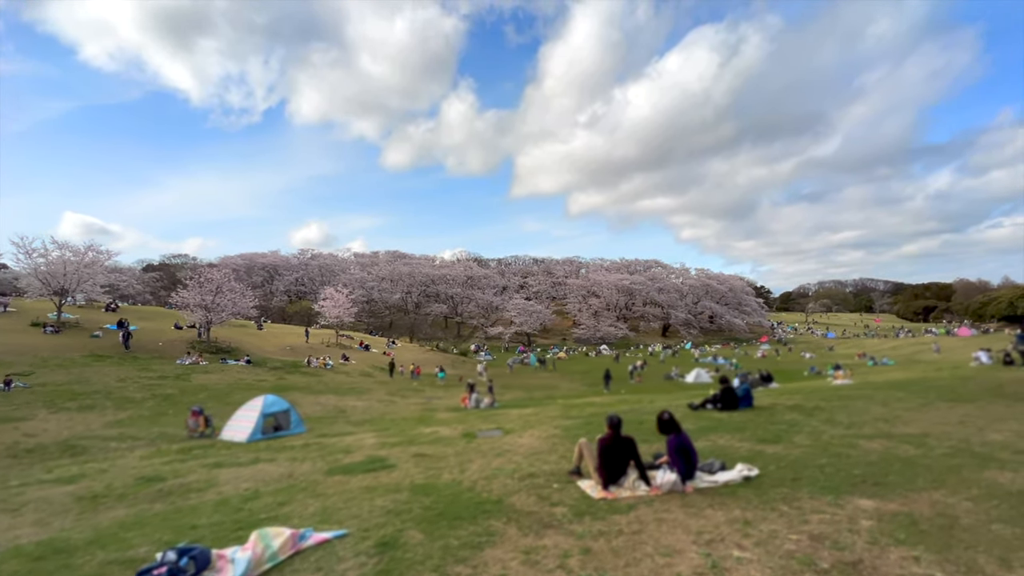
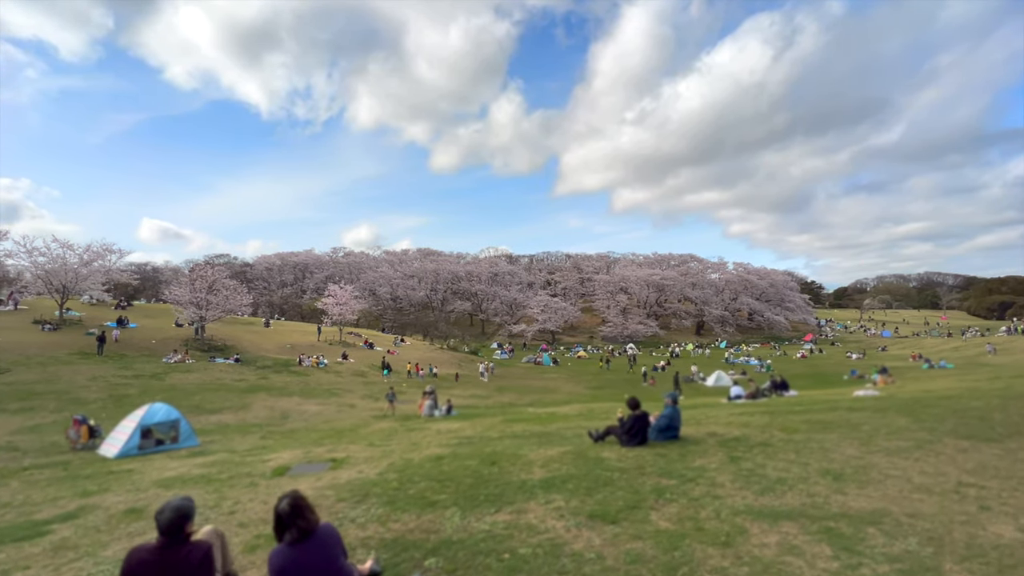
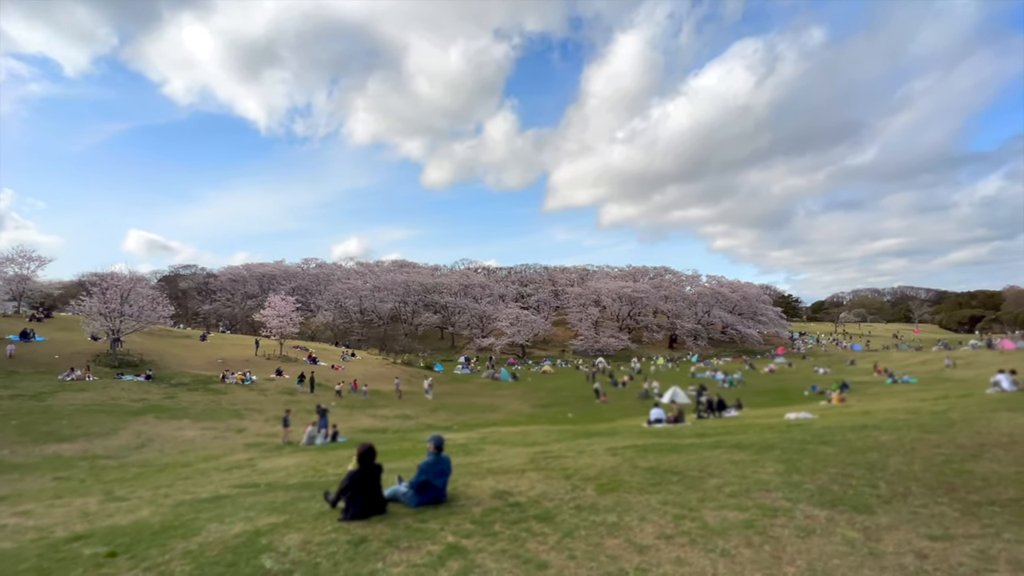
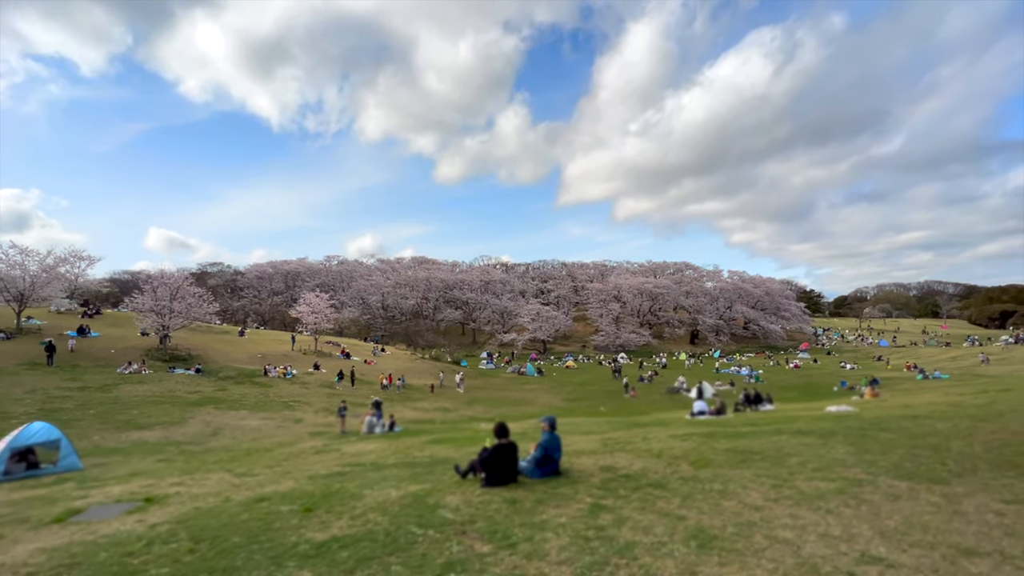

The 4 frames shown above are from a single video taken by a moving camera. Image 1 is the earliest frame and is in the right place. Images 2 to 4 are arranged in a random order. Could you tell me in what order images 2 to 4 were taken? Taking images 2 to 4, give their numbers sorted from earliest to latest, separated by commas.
2, 4, 3
